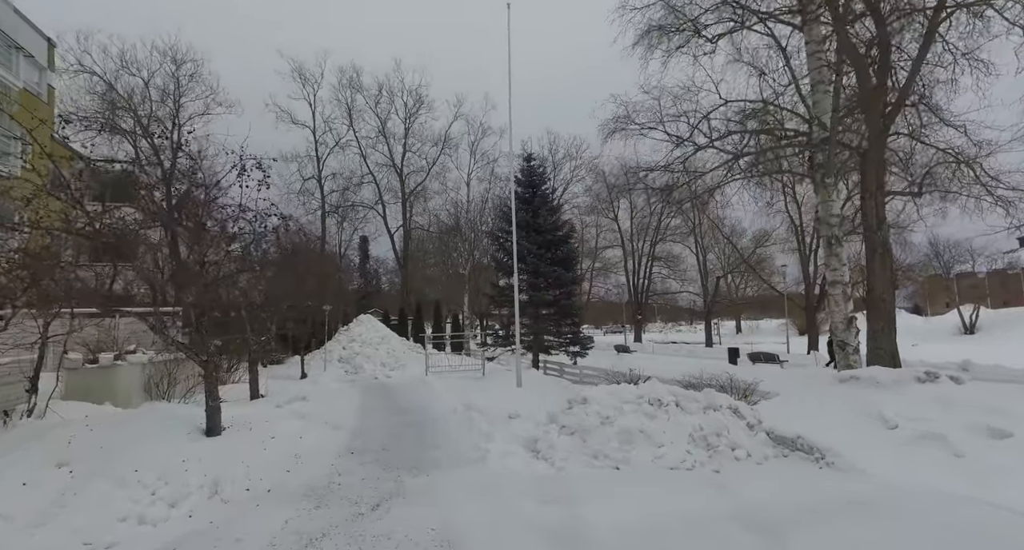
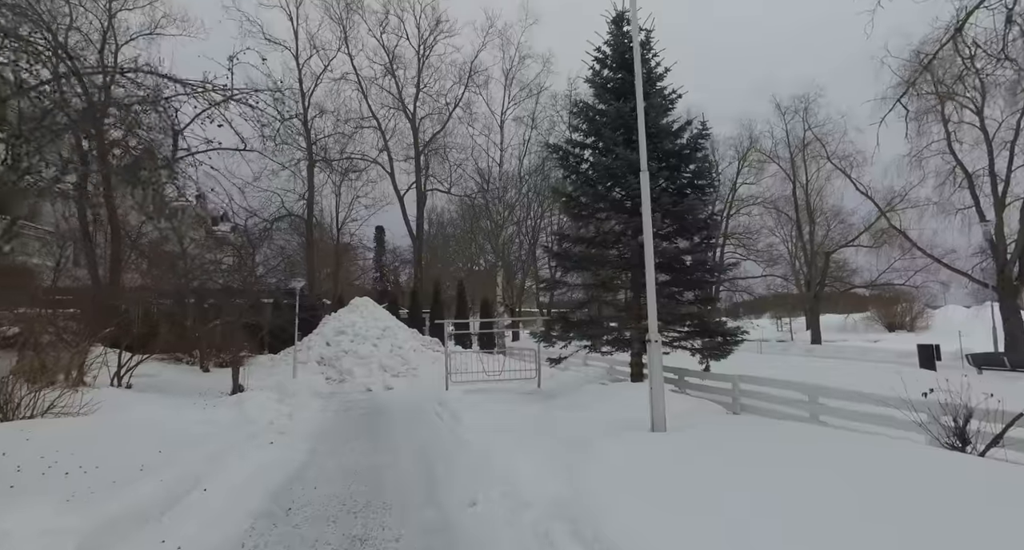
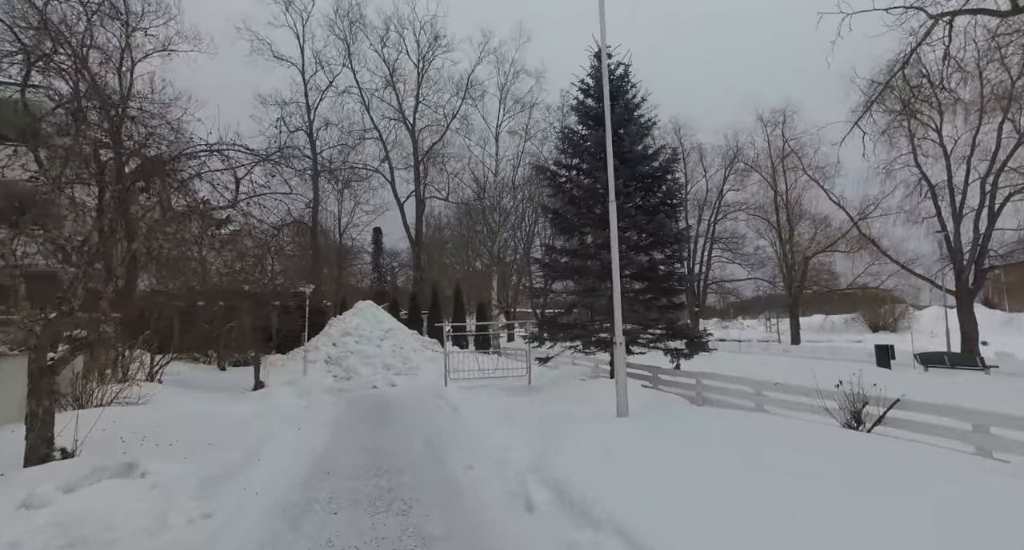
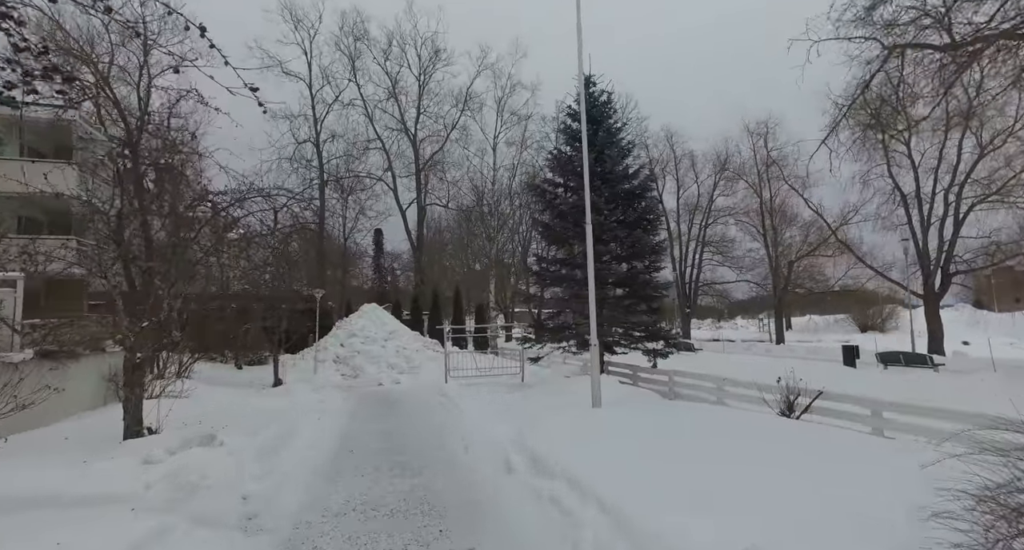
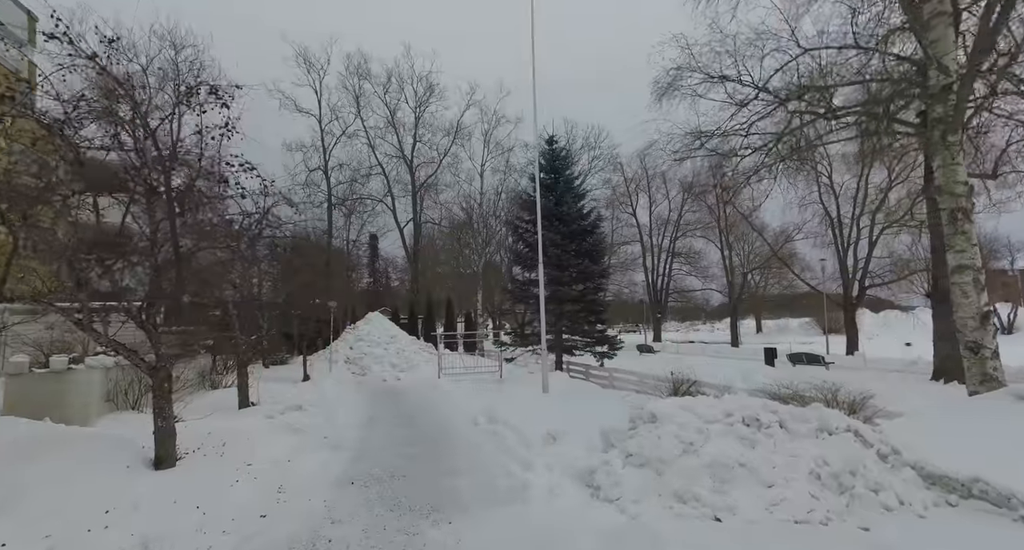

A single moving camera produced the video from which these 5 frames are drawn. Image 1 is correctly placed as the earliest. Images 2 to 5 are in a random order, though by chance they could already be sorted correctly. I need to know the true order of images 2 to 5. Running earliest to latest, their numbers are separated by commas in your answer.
5, 4, 3, 2
